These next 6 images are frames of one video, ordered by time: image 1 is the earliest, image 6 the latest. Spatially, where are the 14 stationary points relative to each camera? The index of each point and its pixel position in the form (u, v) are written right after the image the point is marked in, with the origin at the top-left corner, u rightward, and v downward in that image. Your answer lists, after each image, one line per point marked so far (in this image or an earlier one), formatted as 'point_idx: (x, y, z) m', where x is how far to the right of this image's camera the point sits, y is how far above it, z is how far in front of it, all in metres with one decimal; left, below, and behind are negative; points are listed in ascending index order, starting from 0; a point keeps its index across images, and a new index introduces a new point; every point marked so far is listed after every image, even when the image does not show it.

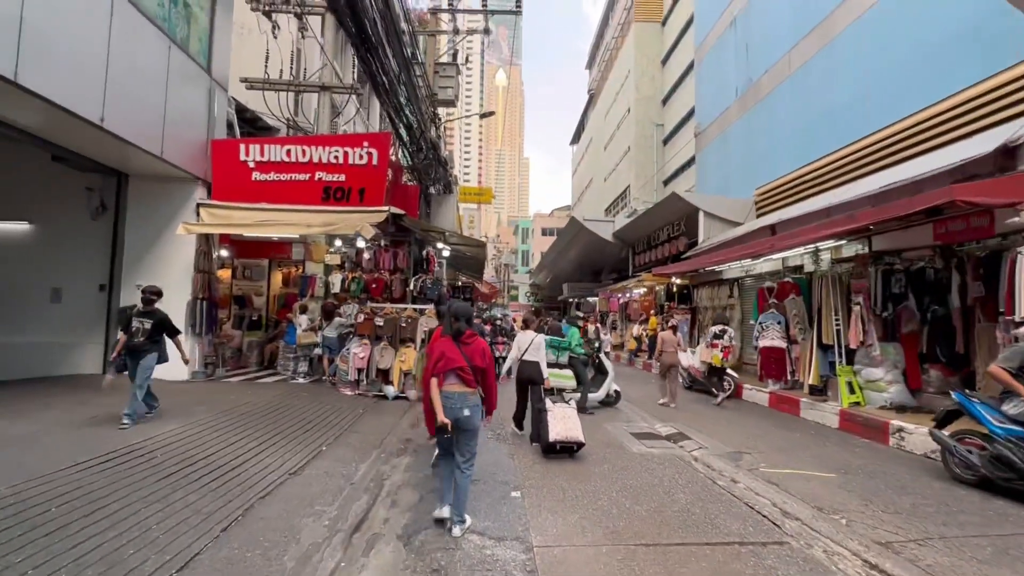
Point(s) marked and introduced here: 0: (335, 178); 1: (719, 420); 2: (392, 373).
0: (-3.8, +2.4, +10.2) m
1: (+3.5, -2.2, +8.0) m
2: (-2.4, -1.7, +9.5) m
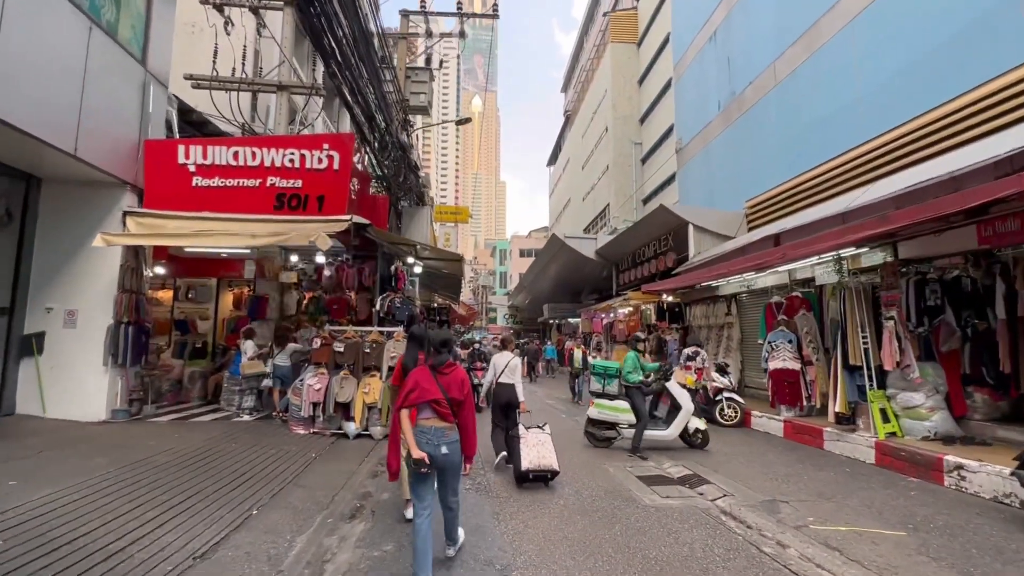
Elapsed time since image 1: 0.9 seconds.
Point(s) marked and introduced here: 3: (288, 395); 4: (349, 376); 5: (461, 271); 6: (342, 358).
0: (-4.2, +2.0, +9.0) m
1: (+3.3, -2.5, +7.0) m
2: (-2.8, -2.1, +8.2) m
3: (-4.0, -1.9, +8.3) m
4: (-2.8, -1.5, +8.2) m
5: (-1.2, +0.5, +11.2) m
6: (-3.0, -1.3, +8.3) m
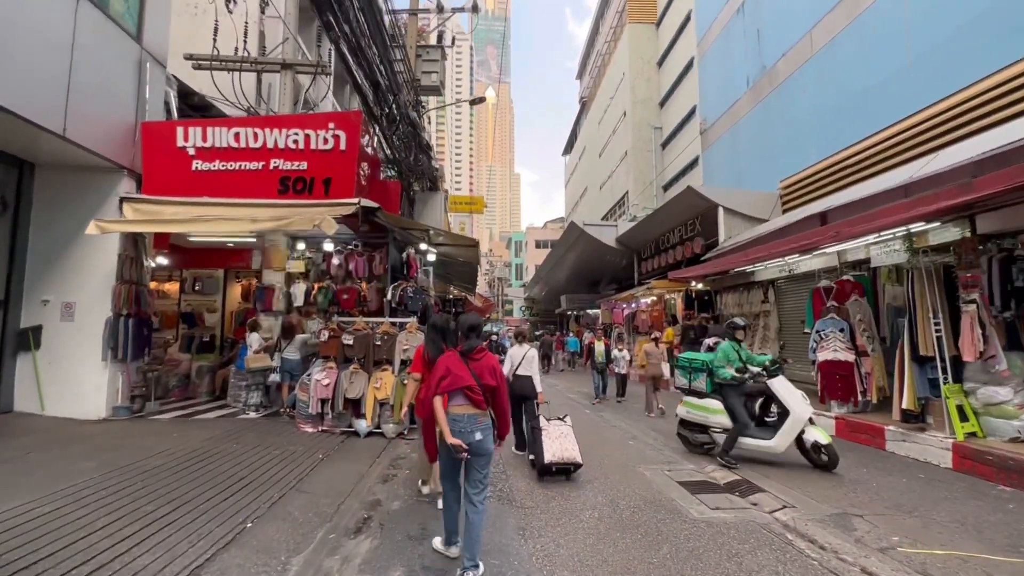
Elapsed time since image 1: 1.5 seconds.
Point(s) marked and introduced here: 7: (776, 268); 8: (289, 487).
0: (-3.9, +2.2, +8.4) m
1: (+3.6, -2.2, +6.2) m
2: (-2.4, -1.9, +7.6) m
3: (-3.6, -1.7, +7.8) m
4: (-2.5, -1.4, +7.7) m
5: (-0.8, +0.8, +10.6) m
6: (-2.7, -1.1, +7.8) m
7: (+5.4, +0.4, +9.5) m
8: (-2.4, -2.2, +5.1) m
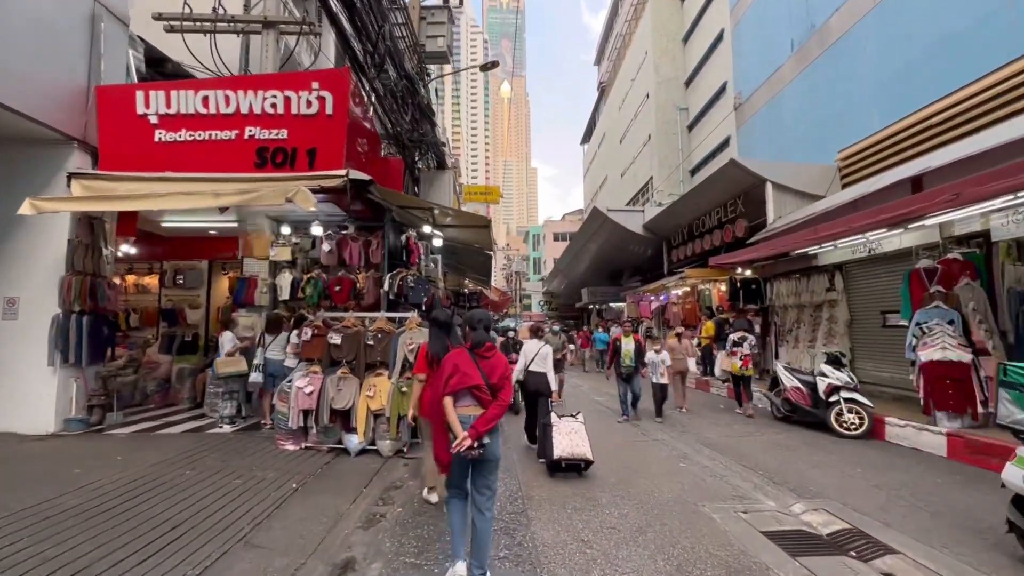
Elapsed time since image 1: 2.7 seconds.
0: (-3.6, +2.3, +7.1) m
1: (+3.8, -2.0, +4.7) m
2: (-2.1, -1.7, +6.3) m
3: (-3.3, -1.6, +6.6) m
4: (-2.2, -1.2, +6.4) m
5: (-0.4, +1.0, +9.2) m
6: (-2.4, -0.9, +6.5) m
7: (+5.7, +0.7, +7.9) m
8: (-2.2, -2.0, +3.8) m
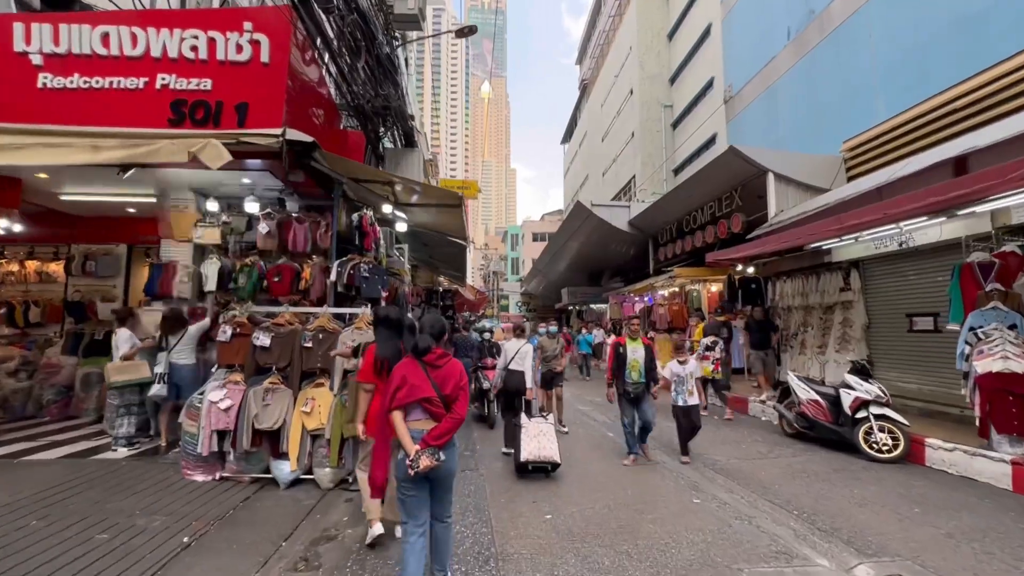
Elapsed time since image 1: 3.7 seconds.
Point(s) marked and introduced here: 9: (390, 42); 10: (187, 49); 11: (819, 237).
0: (-3.9, +2.5, +5.7) m
1: (+3.6, -2.0, +3.7) m
2: (-2.4, -1.6, +5.0) m
3: (-3.6, -1.4, +5.2) m
4: (-2.5, -1.1, +5.0) m
5: (-0.8, +1.1, +8.0) m
6: (-2.7, -0.8, +5.1) m
7: (+5.4, +0.7, +7.0) m
8: (-2.4, -1.9, +2.5) m
9: (-2.5, +5.0, +9.6) m
10: (-4.0, +2.9, +5.8) m
11: (+4.6, +0.8, +7.0) m
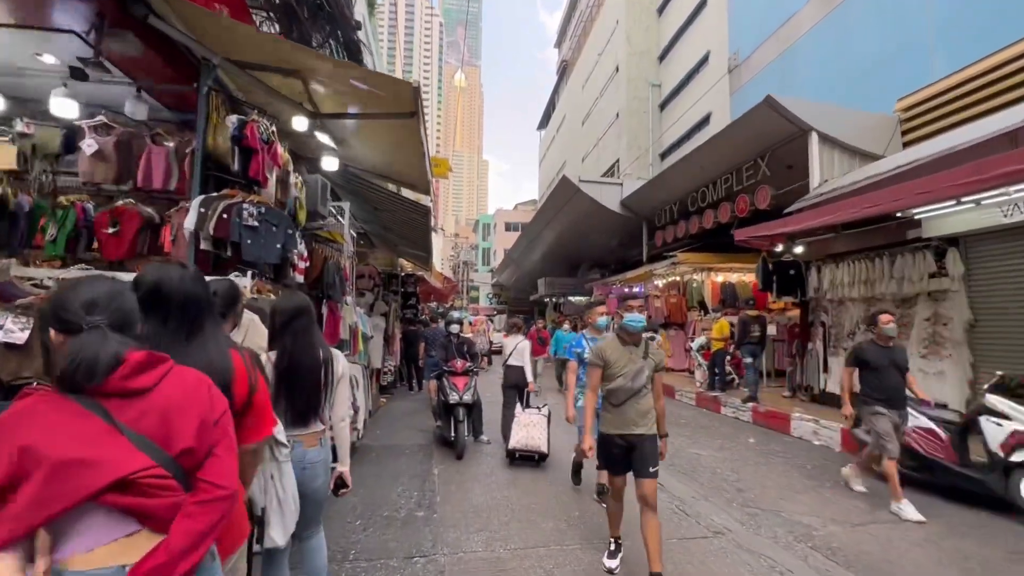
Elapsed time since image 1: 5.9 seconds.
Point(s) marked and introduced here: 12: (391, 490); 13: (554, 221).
0: (-3.9, +2.8, +3.1) m
1: (+3.6, -1.8, +1.6) m
2: (-2.5, -1.3, +2.5) m
3: (-3.7, -1.1, +2.6) m
4: (-2.6, -0.7, +2.6) m
5: (-1.0, +1.4, +5.6) m
6: (-2.7, -0.4, +2.6) m
7: (+5.2, +0.9, +5.0) m
8: (-2.3, -1.6, 0.0) m
9: (-2.7, +5.4, +7.0) m
10: (-4.0, +3.3, +3.1) m
11: (+4.4, +1.0, +5.0) m
12: (-1.2, -2.0, +4.7) m
13: (+1.7, +2.7, +19.1) m
